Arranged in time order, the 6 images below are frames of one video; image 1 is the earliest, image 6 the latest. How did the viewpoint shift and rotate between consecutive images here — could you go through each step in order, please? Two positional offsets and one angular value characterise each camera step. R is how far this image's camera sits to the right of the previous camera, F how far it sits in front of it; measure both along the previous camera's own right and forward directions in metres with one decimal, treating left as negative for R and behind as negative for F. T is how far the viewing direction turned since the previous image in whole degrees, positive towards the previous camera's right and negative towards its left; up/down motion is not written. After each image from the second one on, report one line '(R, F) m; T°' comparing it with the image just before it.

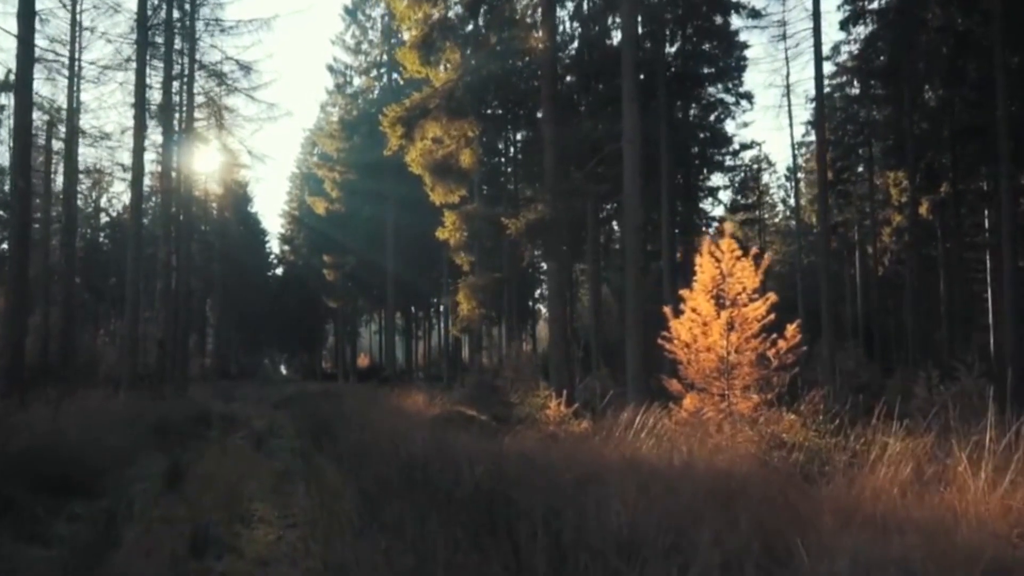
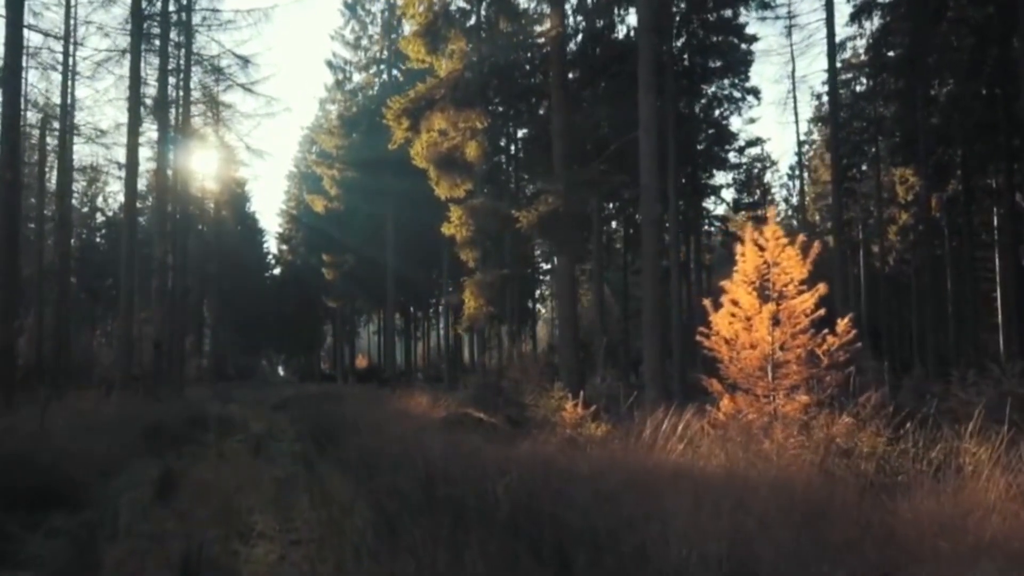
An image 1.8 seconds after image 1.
(-0.2, +0.8) m; 0°
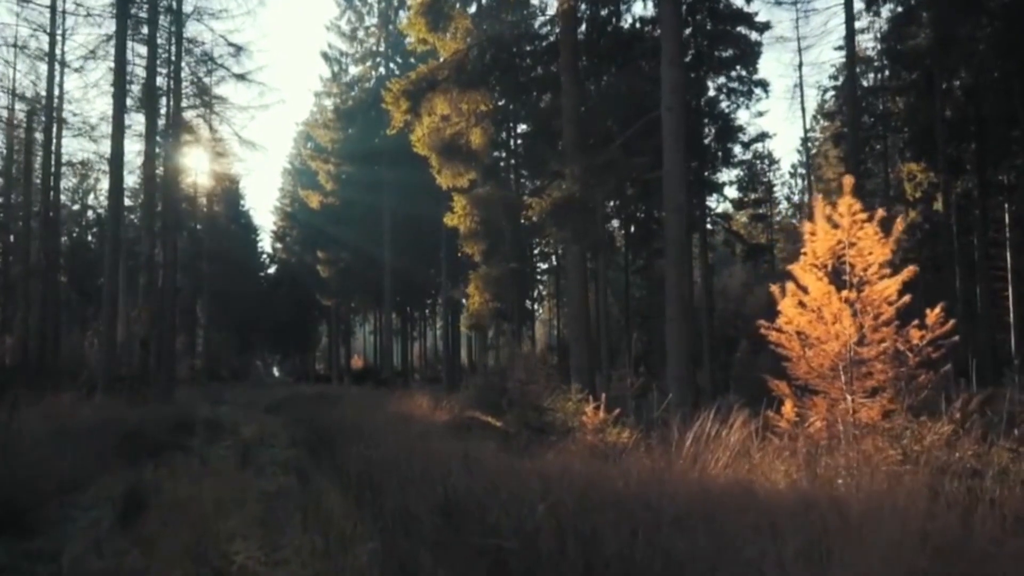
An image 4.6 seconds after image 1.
(-0.2, +1.2) m; 0°
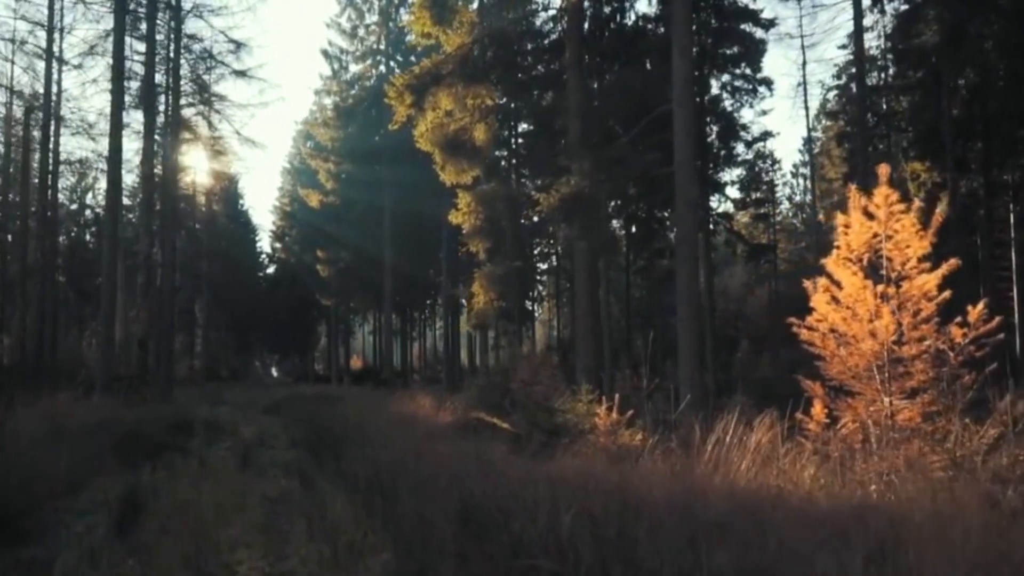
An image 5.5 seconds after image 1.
(-0.1, +0.4) m; 0°
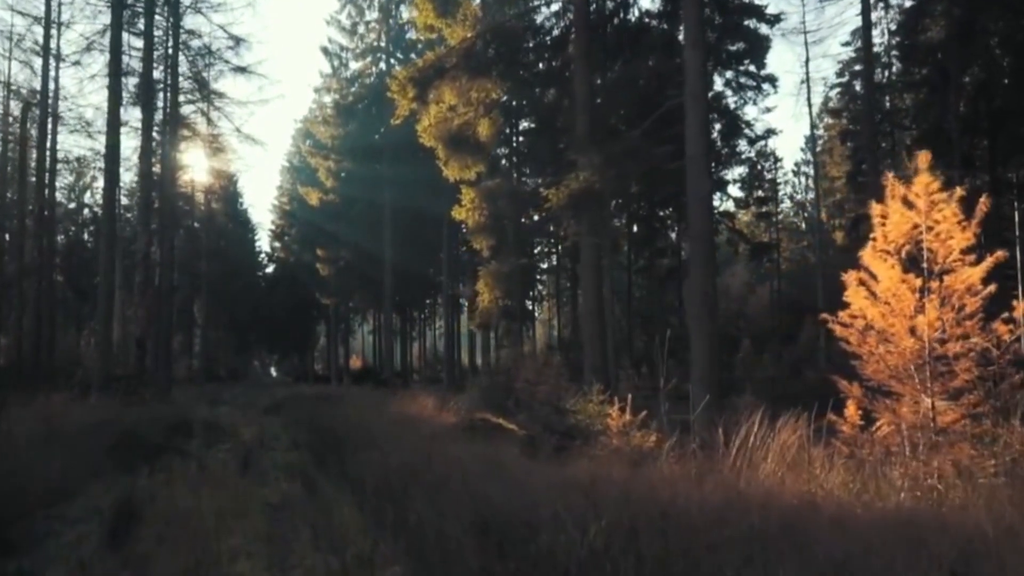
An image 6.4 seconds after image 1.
(-0.1, +0.4) m; 0°
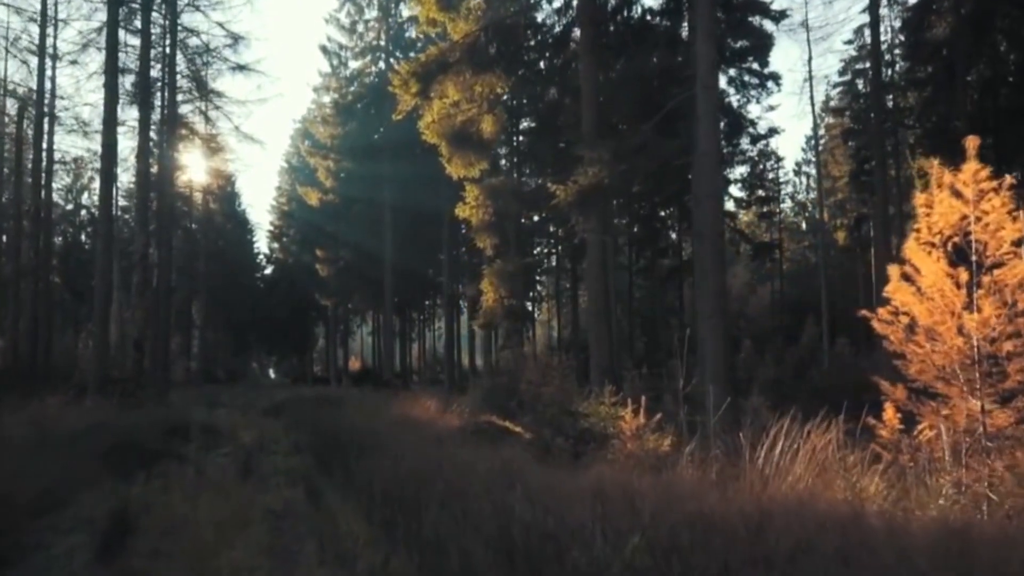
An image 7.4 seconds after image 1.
(-0.1, +0.4) m; 0°
